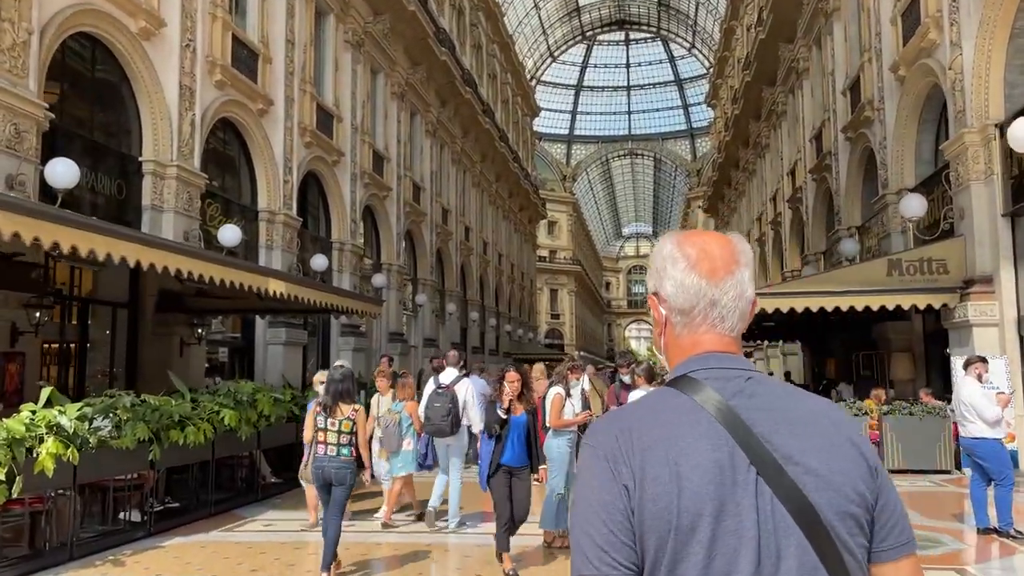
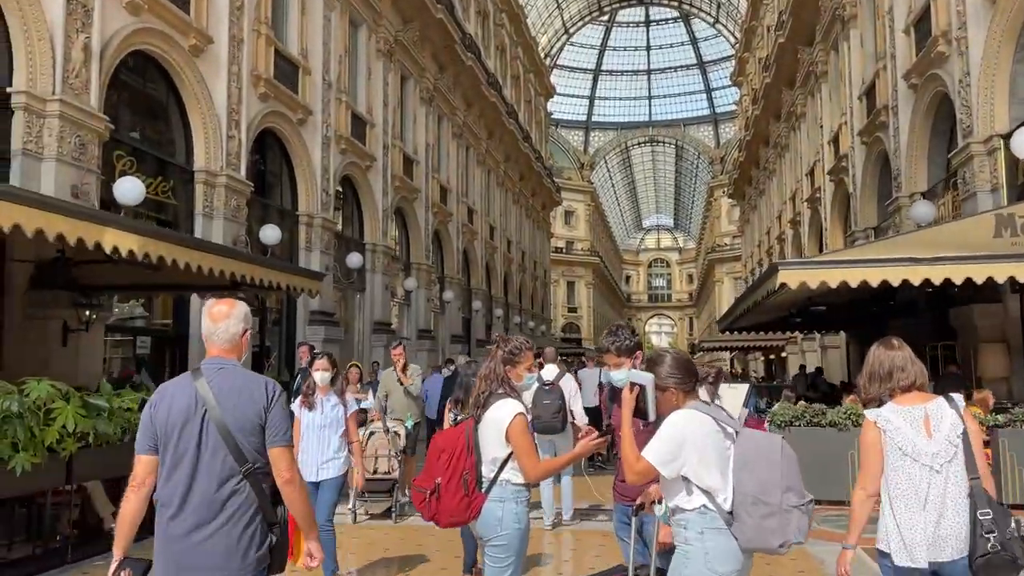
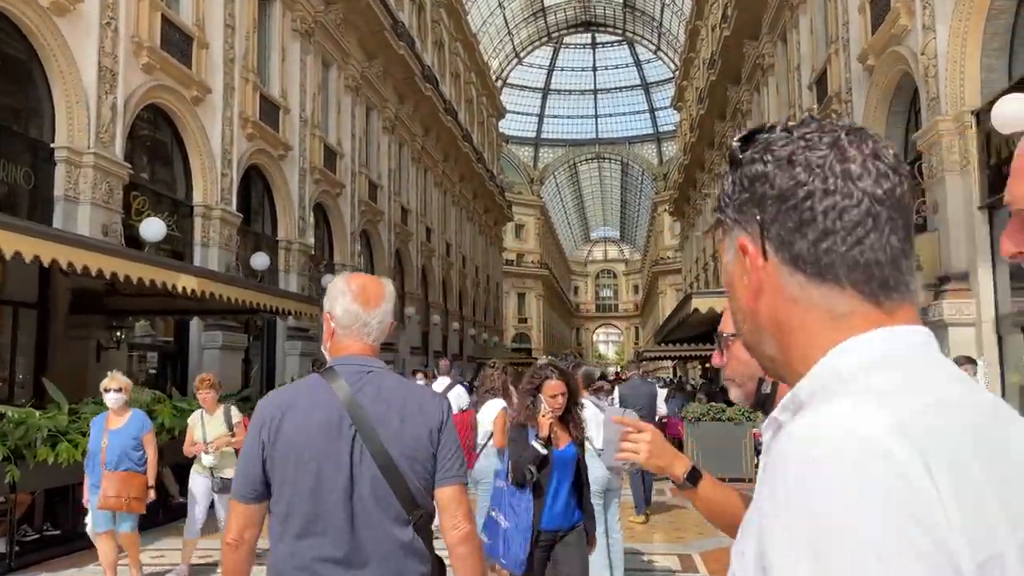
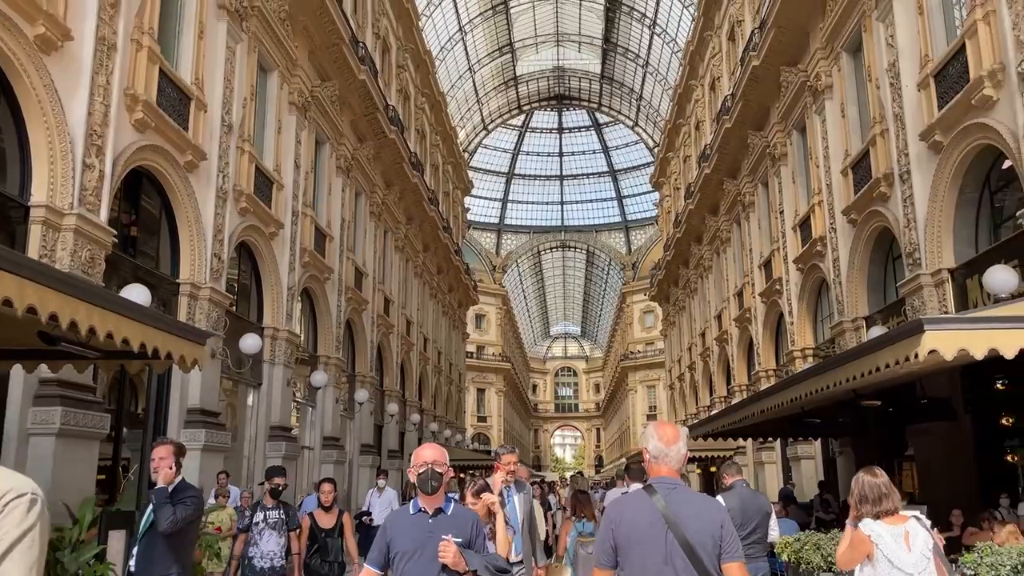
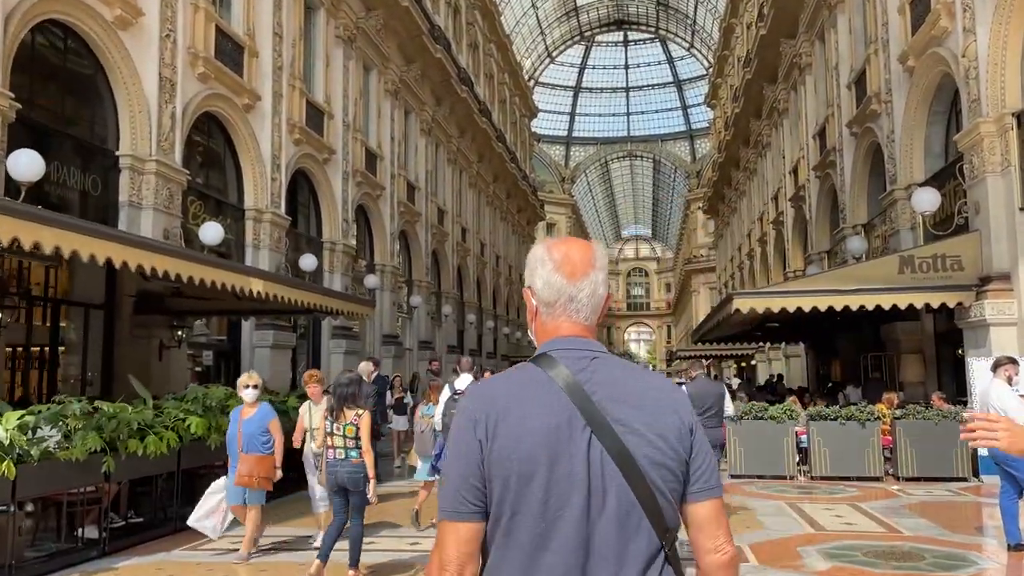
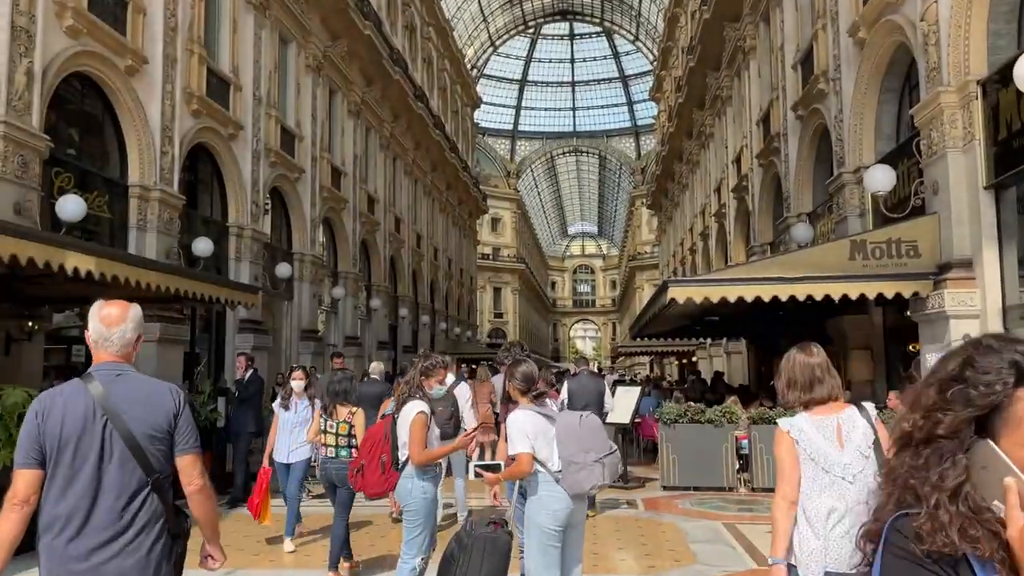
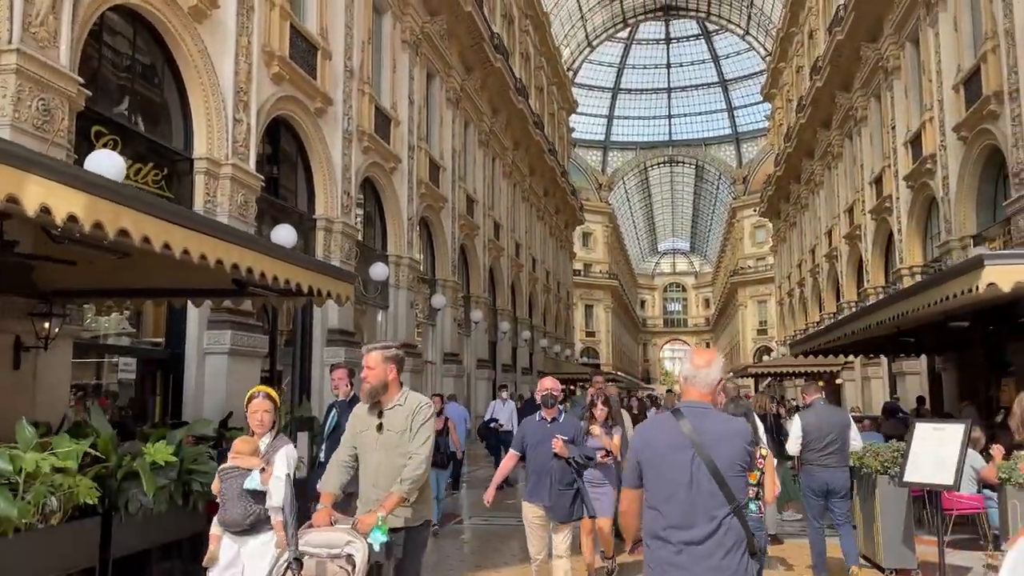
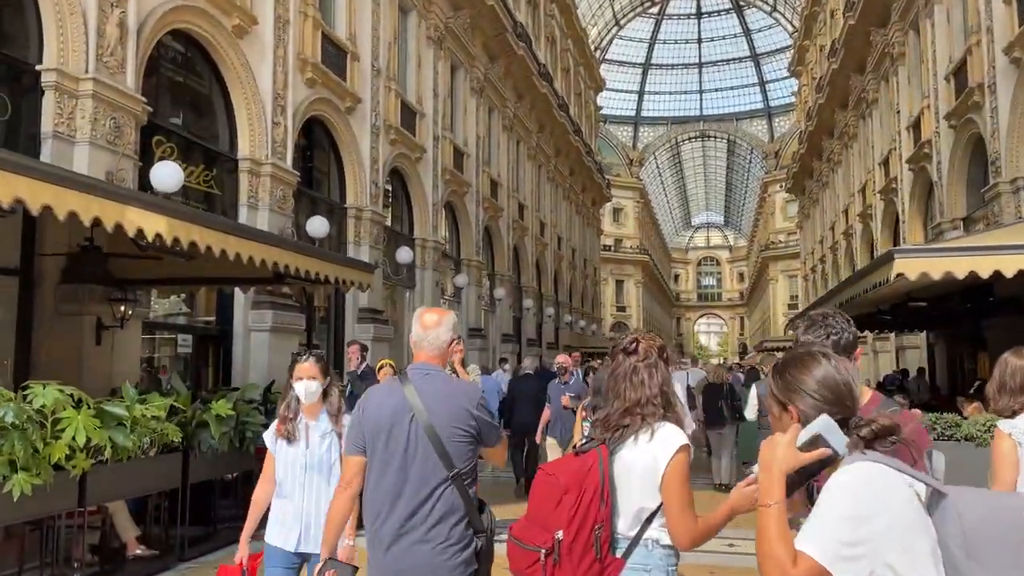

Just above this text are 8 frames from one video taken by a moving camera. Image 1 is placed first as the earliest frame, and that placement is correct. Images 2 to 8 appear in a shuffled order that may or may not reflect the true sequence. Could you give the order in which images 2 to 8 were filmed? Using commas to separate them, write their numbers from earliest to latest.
5, 3, 6, 2, 8, 7, 4
